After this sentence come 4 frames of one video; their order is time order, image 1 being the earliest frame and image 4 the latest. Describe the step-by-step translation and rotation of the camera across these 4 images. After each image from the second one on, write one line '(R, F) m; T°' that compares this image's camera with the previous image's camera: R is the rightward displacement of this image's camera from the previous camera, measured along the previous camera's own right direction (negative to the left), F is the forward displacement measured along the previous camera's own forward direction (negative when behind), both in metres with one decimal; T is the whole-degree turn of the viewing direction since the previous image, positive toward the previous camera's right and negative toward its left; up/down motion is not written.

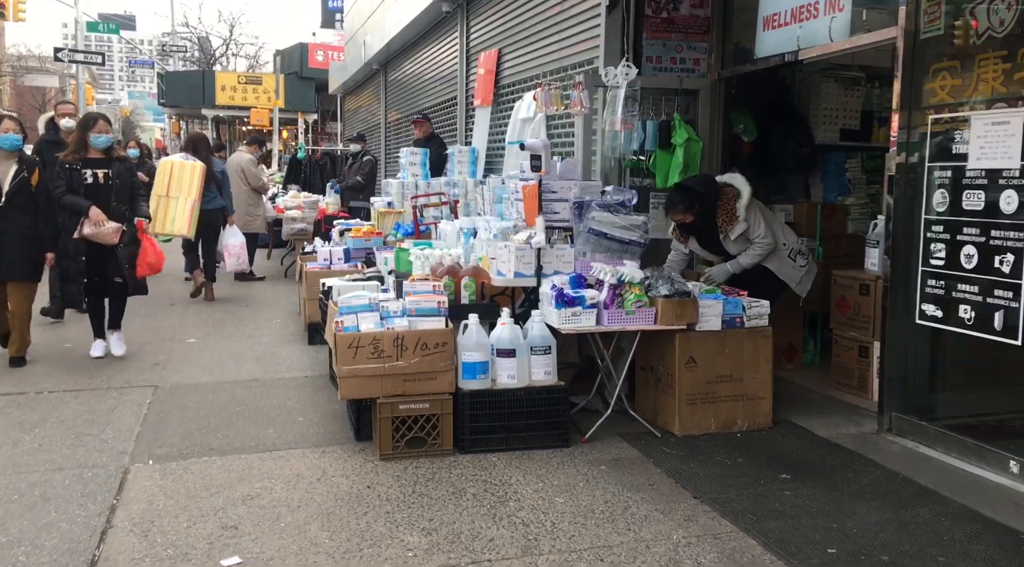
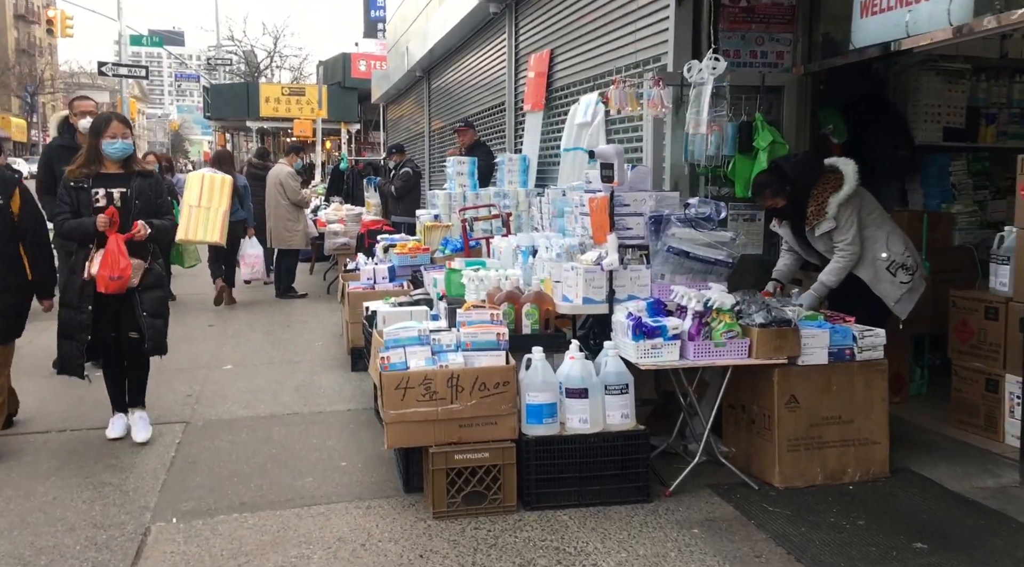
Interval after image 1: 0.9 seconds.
(-0.1, +0.6) m; -3°
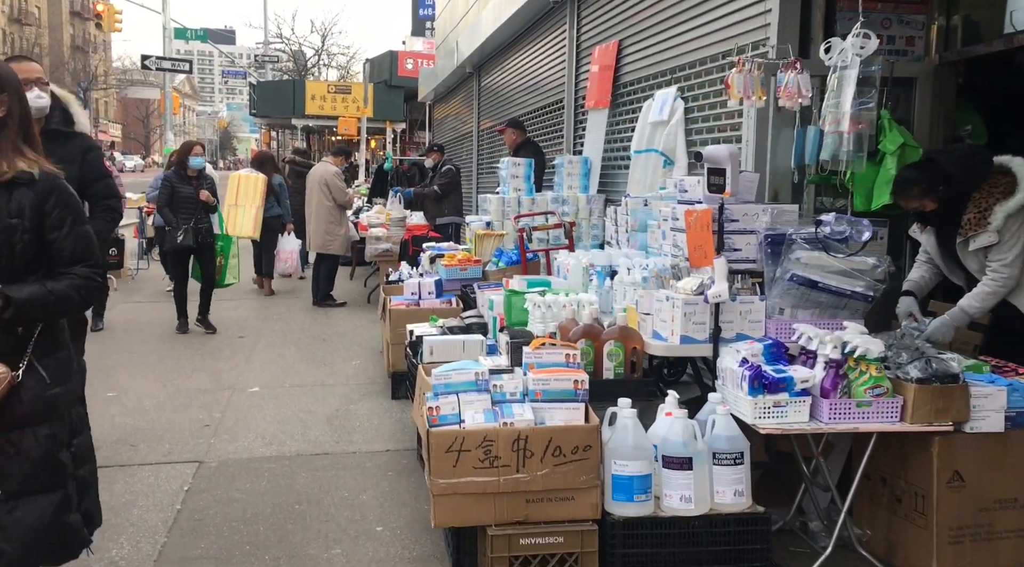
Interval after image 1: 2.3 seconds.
(-0.2, +0.9) m; -3°
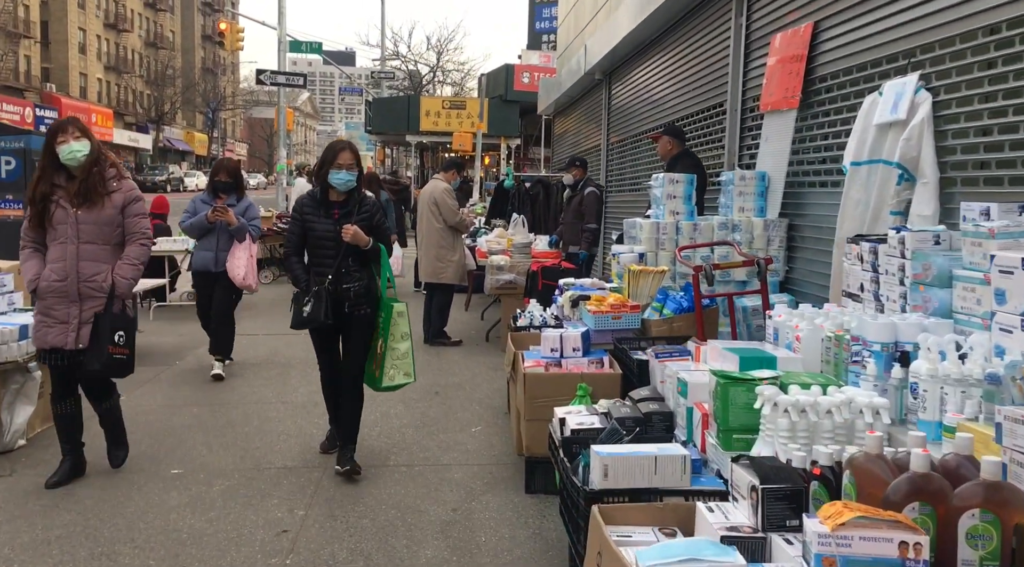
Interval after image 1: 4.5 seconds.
(-0.4, +1.6) m; -7°
